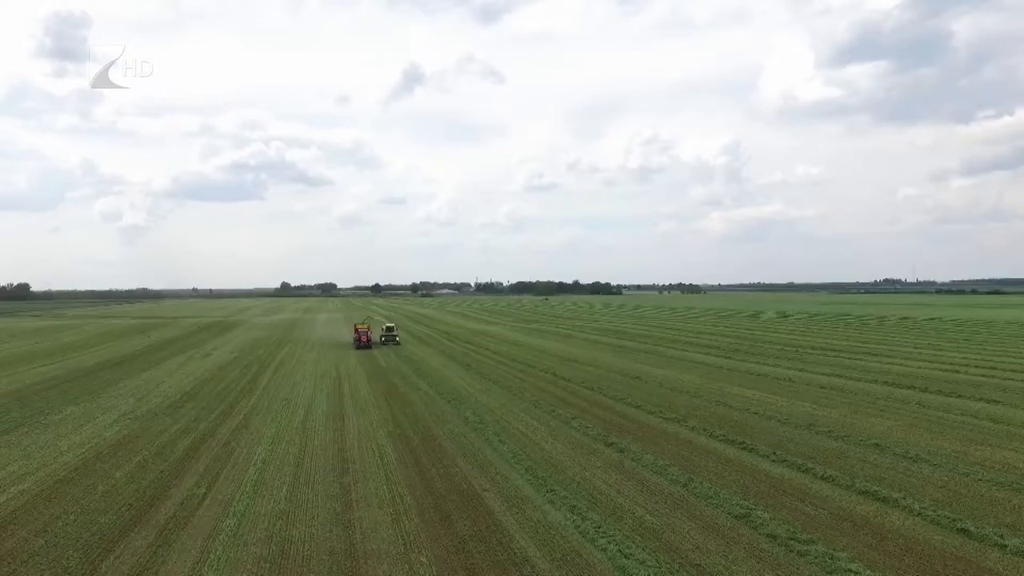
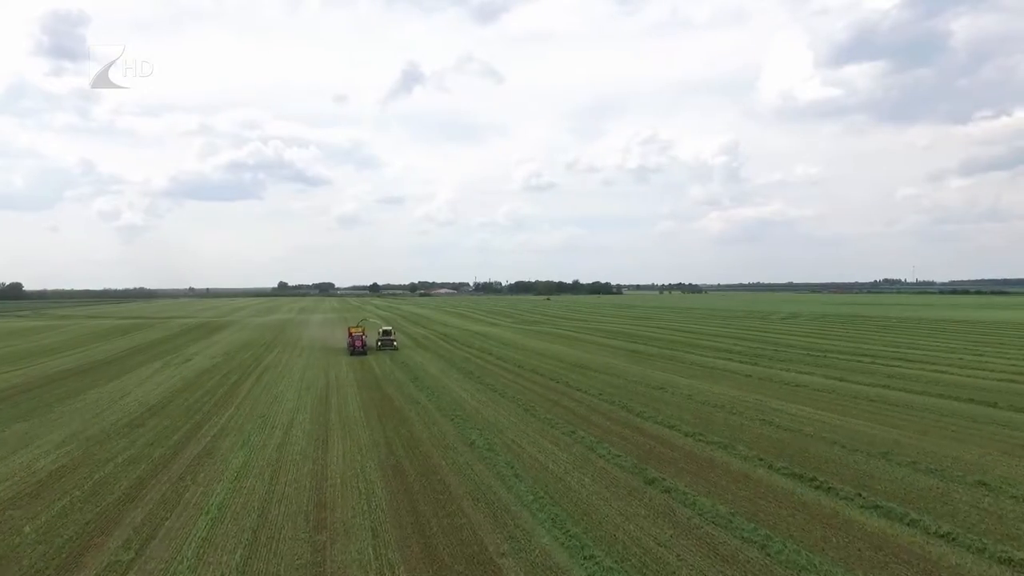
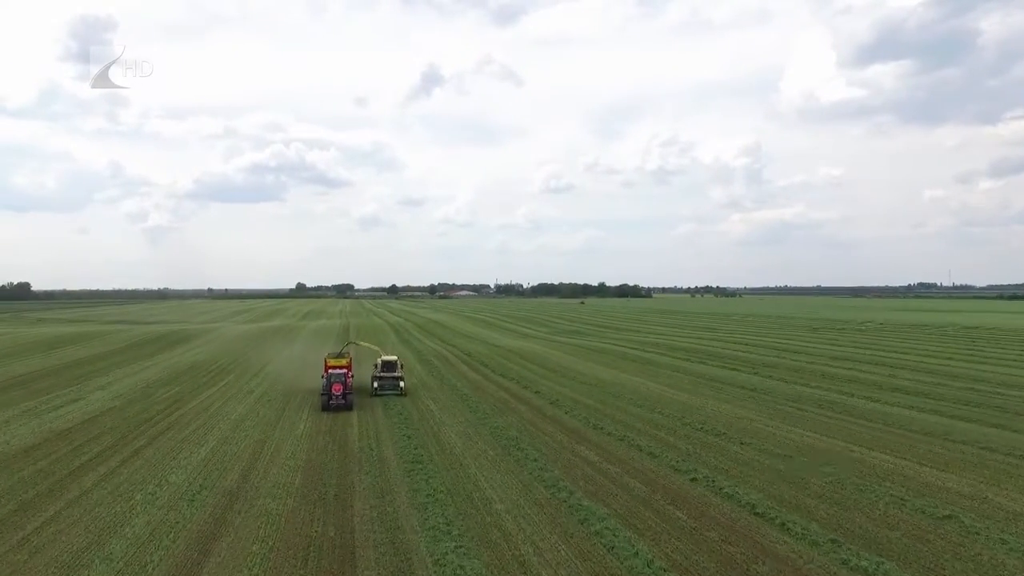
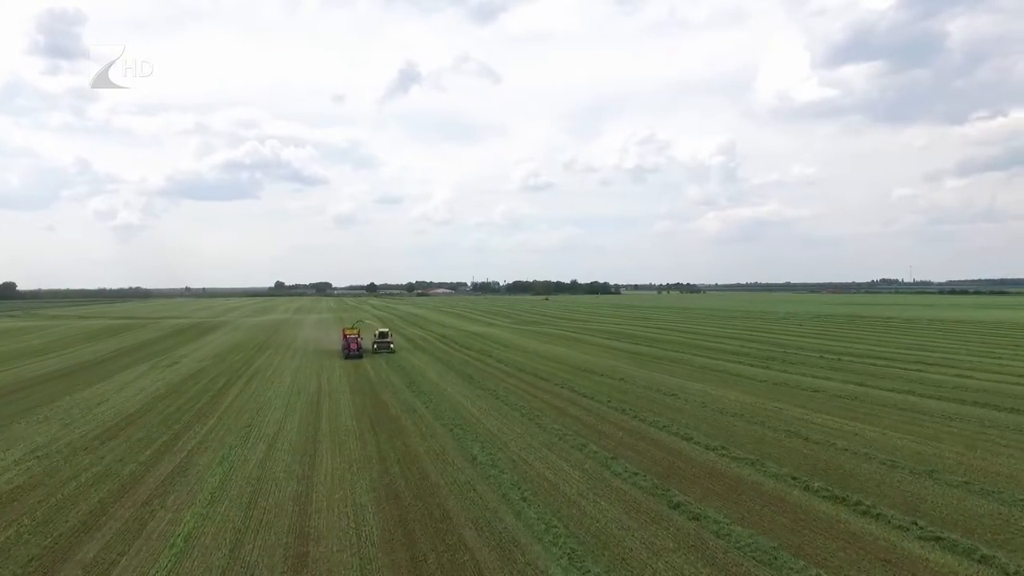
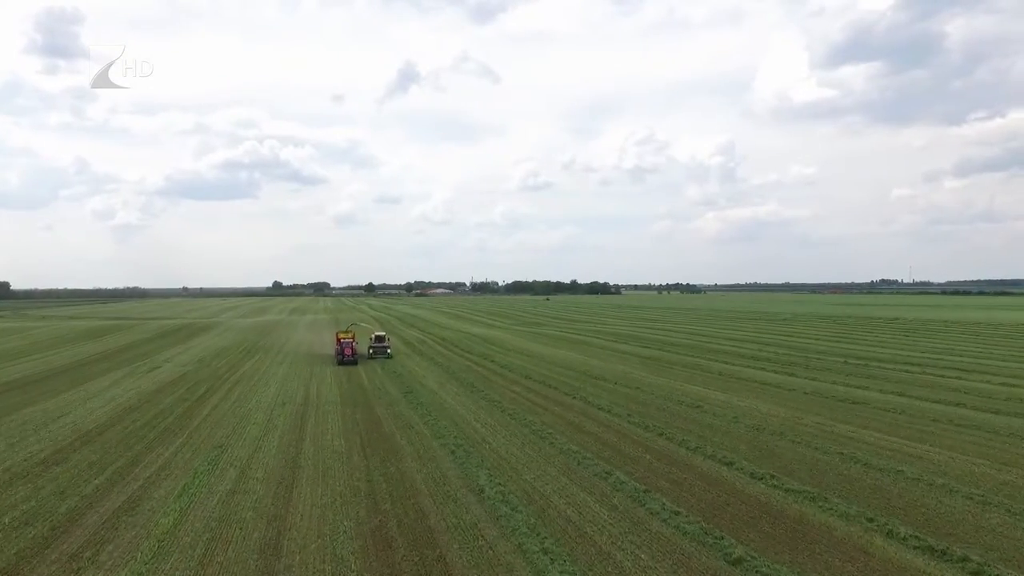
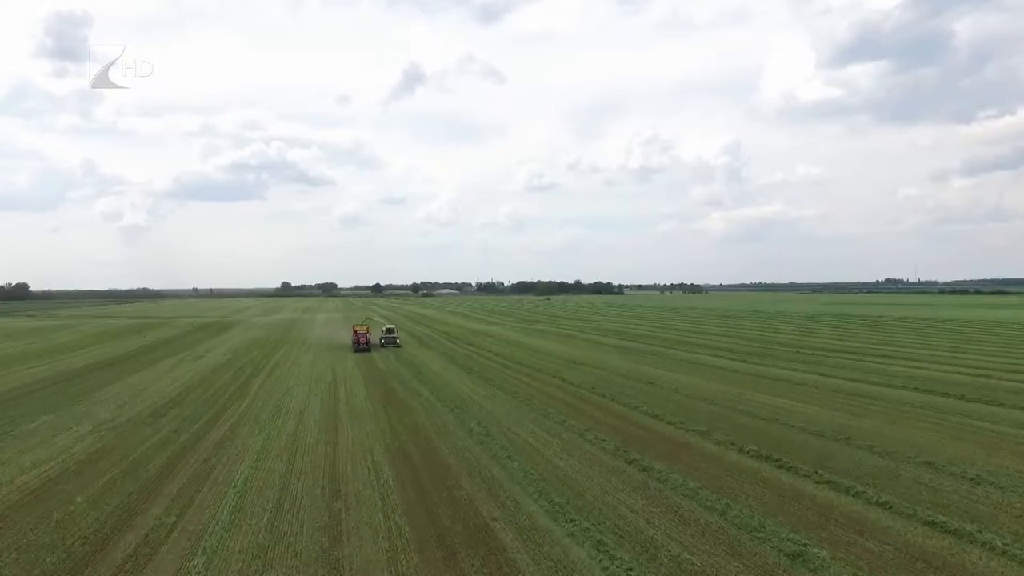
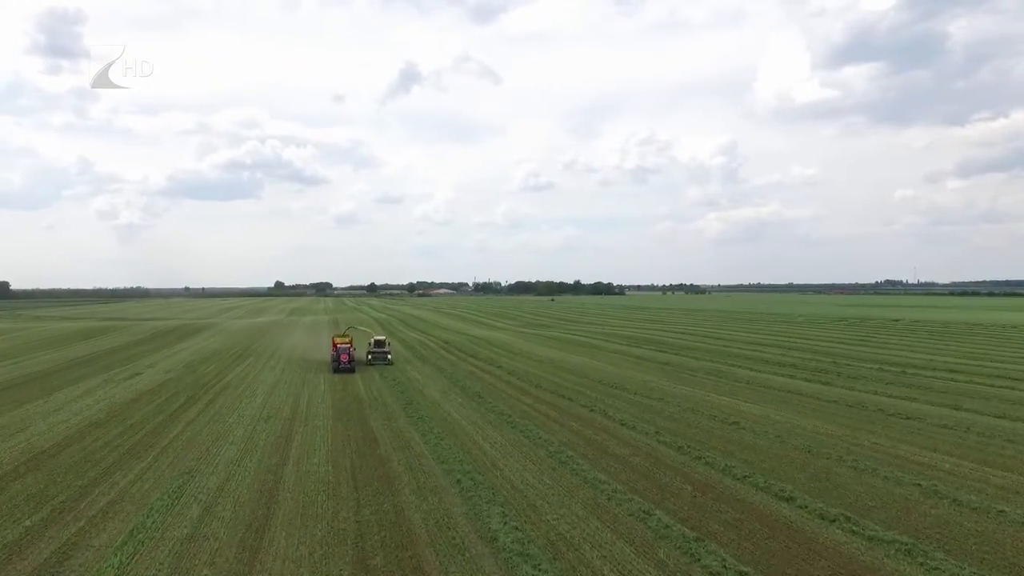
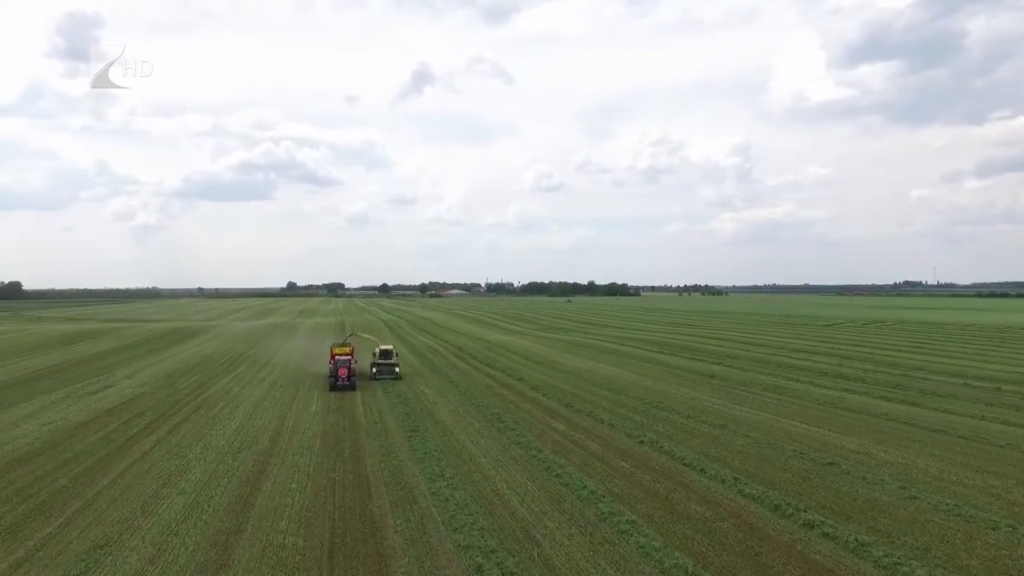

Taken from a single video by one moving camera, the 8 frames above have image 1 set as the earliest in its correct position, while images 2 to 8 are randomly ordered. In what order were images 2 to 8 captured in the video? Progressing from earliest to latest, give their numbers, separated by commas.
6, 2, 4, 5, 7, 8, 3
